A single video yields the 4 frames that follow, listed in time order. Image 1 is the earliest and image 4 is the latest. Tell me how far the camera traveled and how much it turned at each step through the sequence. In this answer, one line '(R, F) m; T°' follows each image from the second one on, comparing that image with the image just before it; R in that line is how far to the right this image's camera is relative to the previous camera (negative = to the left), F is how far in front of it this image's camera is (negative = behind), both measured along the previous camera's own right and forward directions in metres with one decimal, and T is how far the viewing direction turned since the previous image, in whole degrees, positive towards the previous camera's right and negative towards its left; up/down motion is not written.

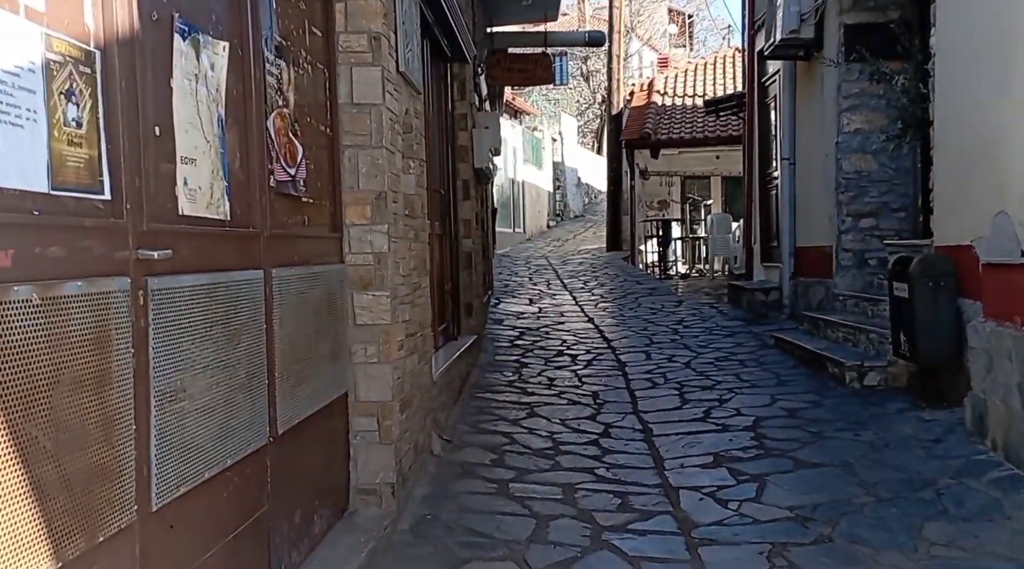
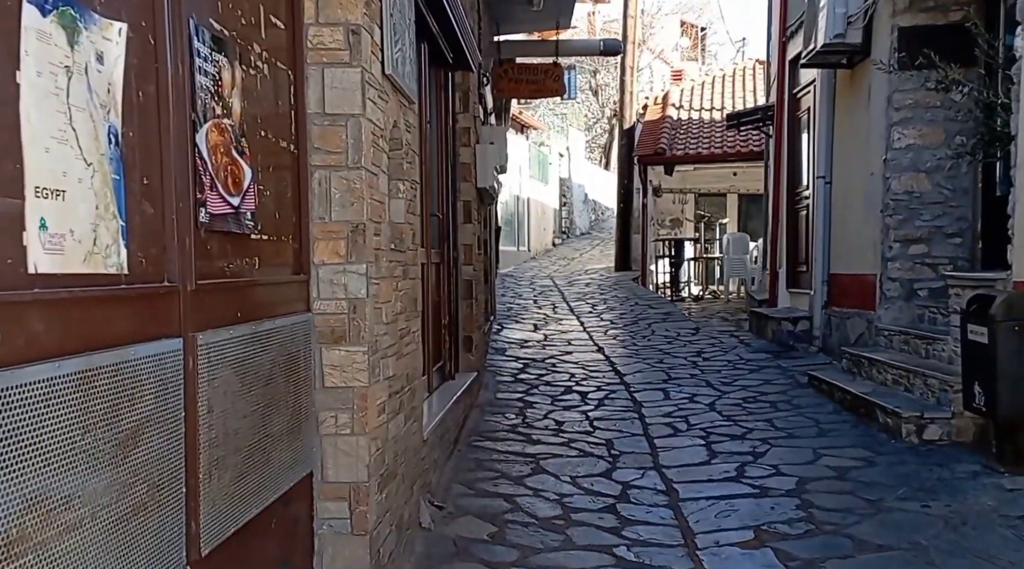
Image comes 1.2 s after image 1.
(0.0, +0.7) m; 0°
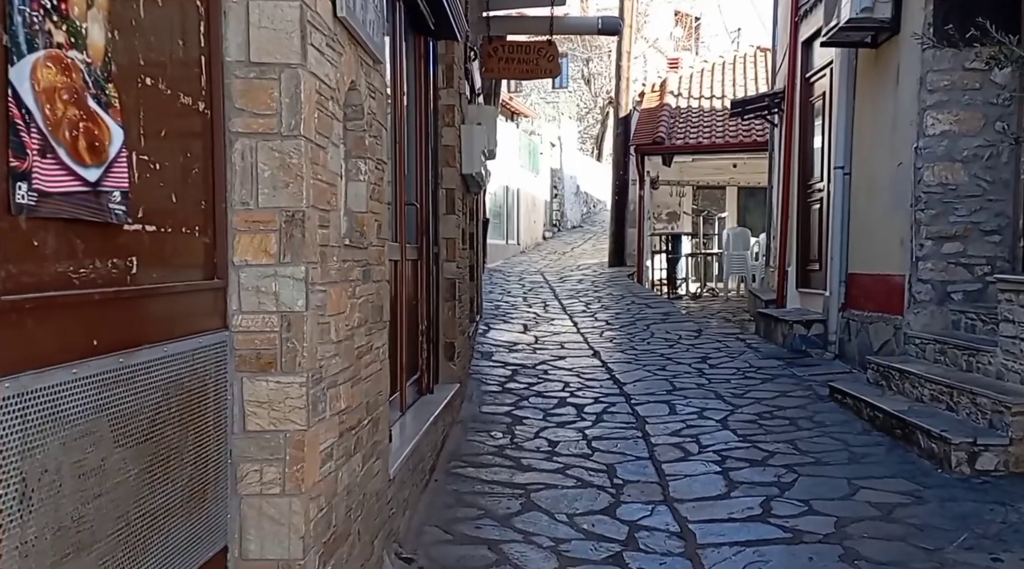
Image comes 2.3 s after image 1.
(0.0, +0.7) m; +1°
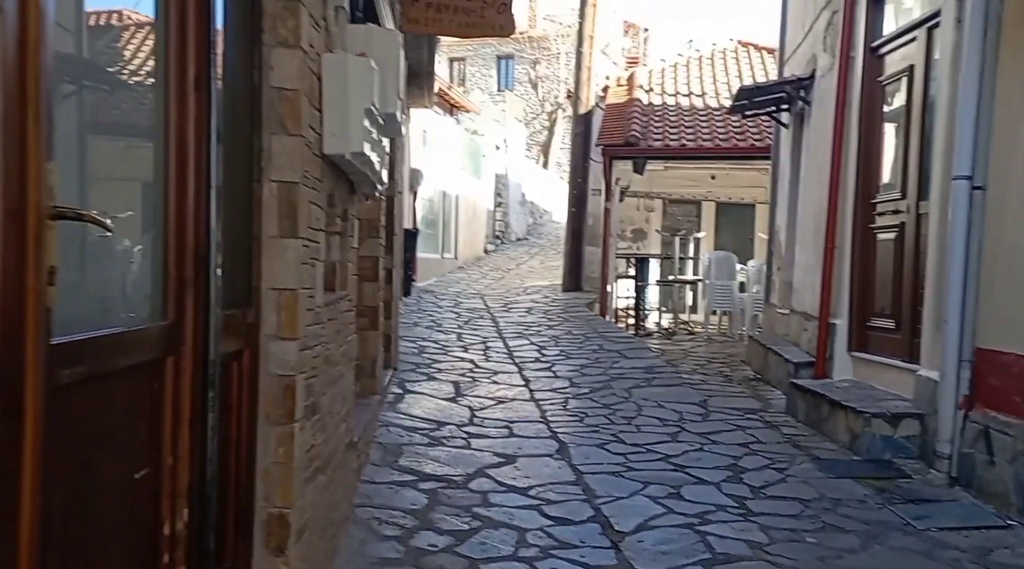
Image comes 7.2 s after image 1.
(+0.1, +2.9) m; +4°
